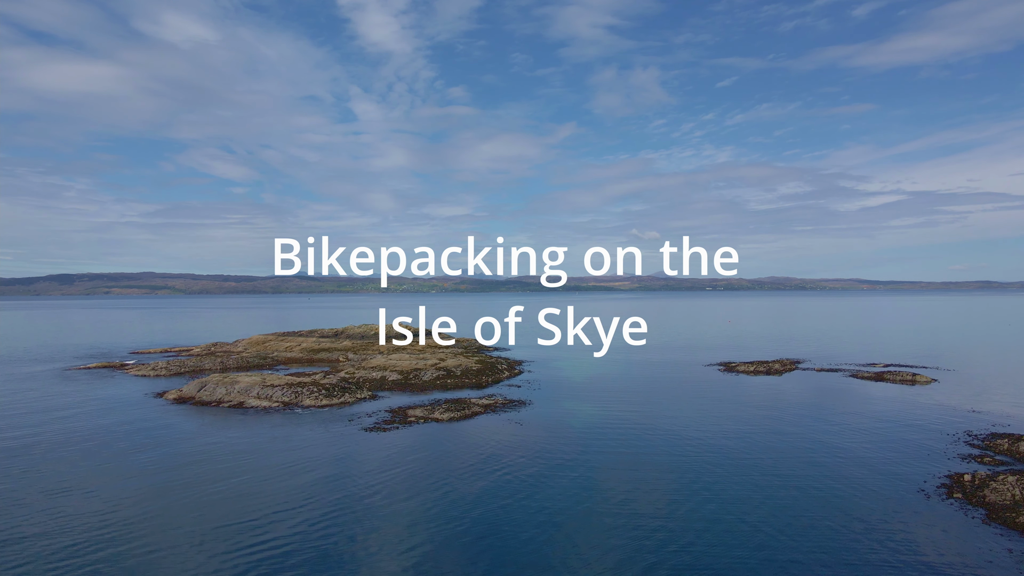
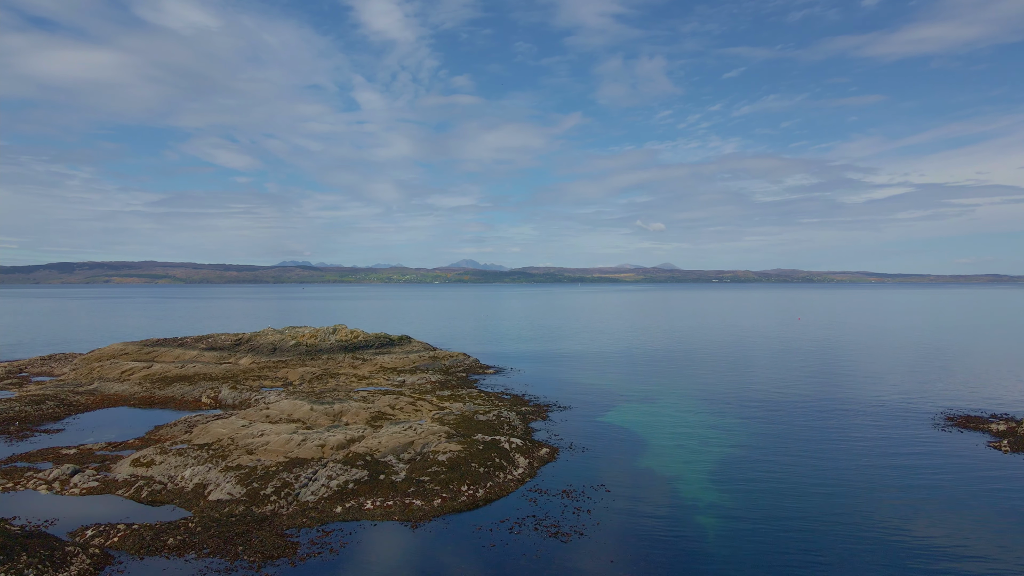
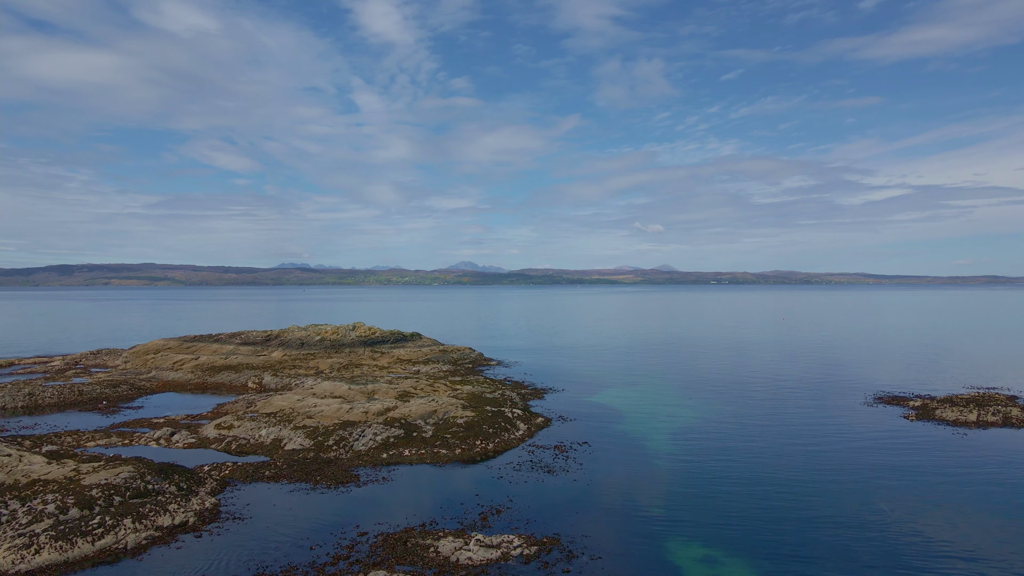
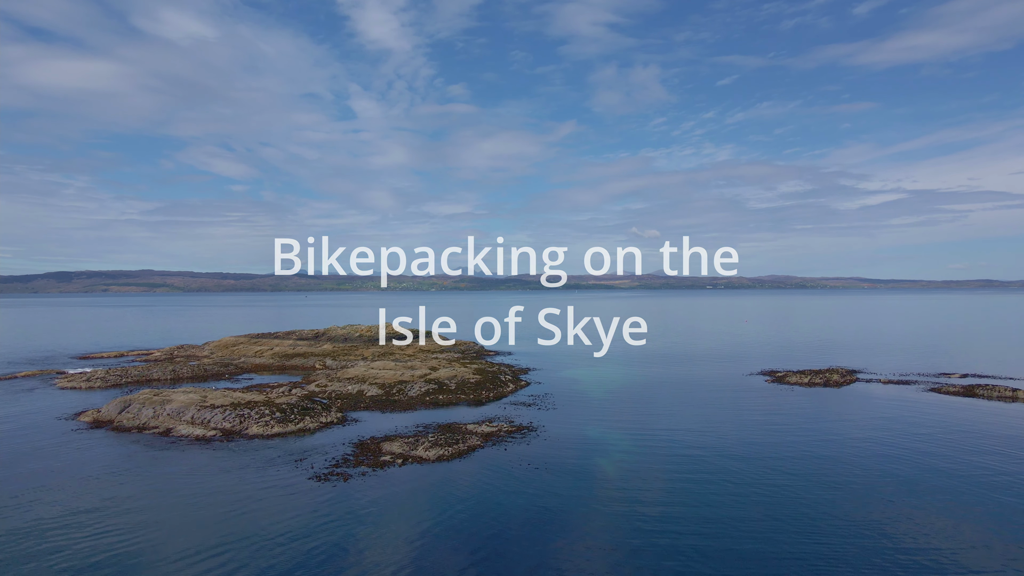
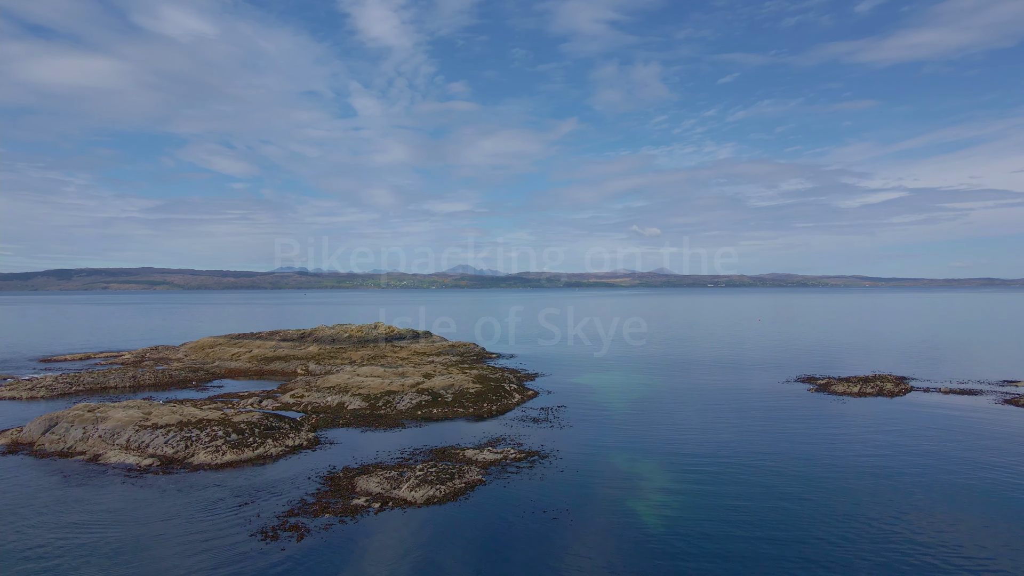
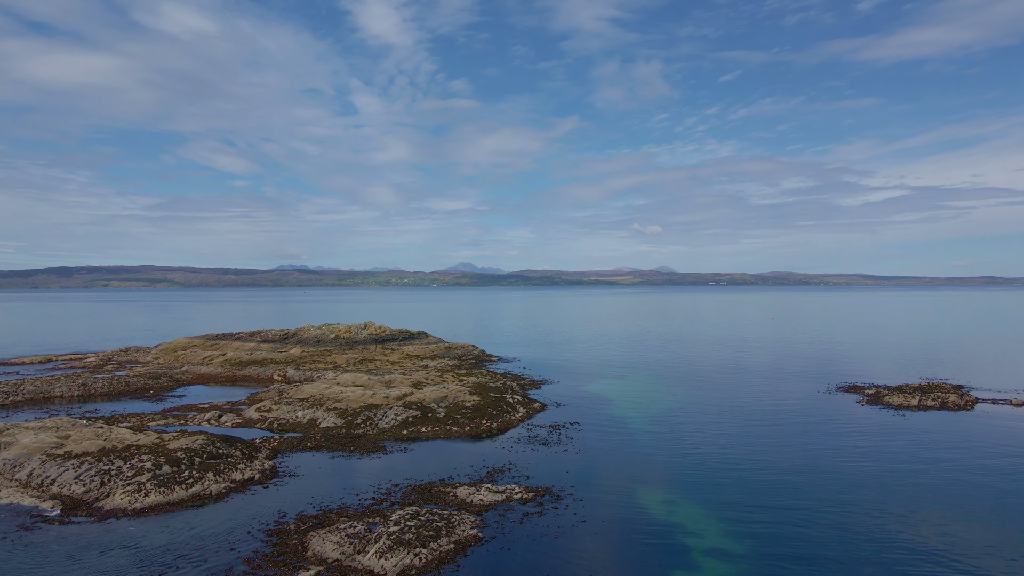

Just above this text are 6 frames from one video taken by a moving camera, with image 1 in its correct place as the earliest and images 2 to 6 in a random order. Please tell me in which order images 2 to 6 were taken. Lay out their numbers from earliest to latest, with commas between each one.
4, 5, 6, 3, 2
